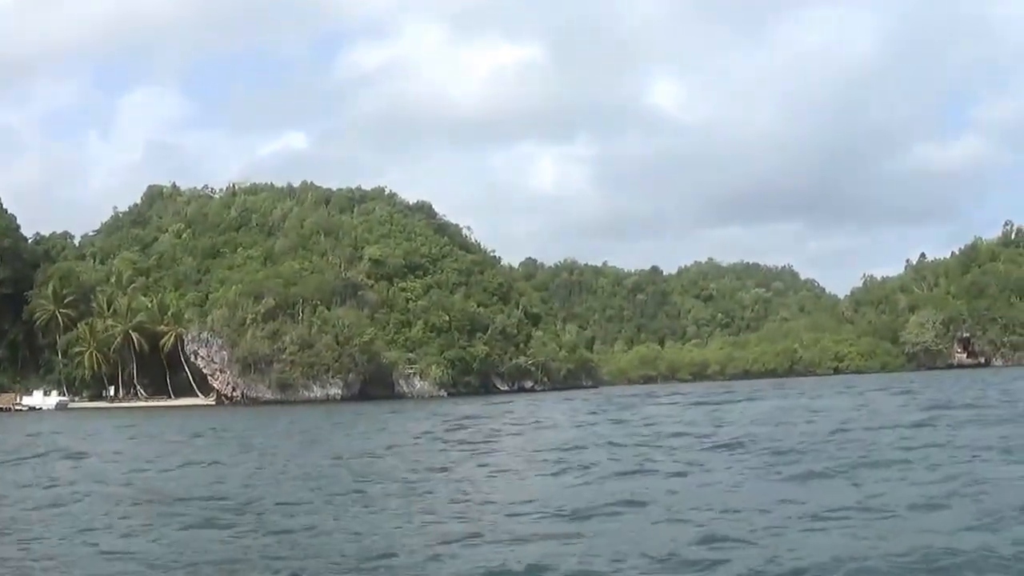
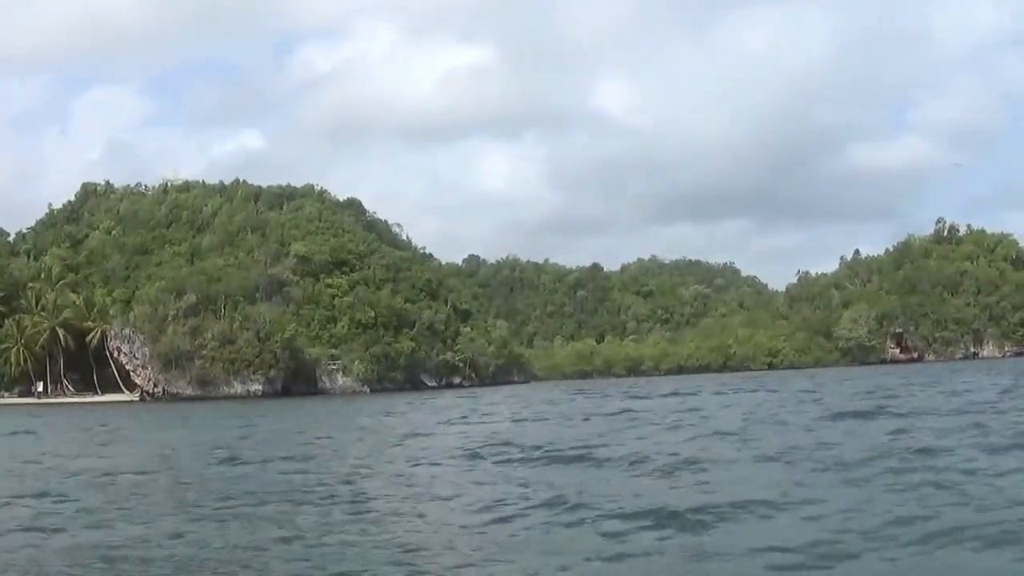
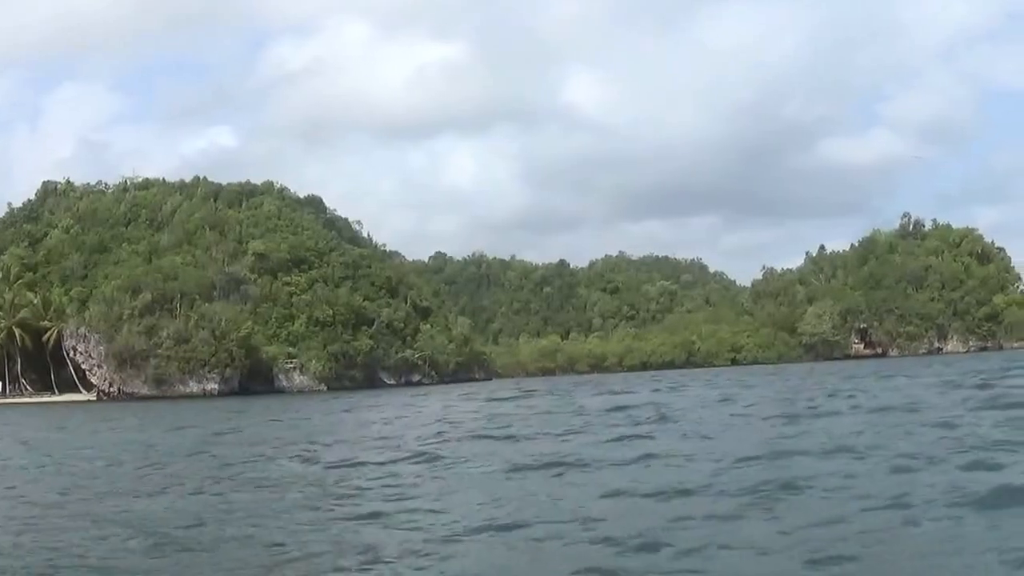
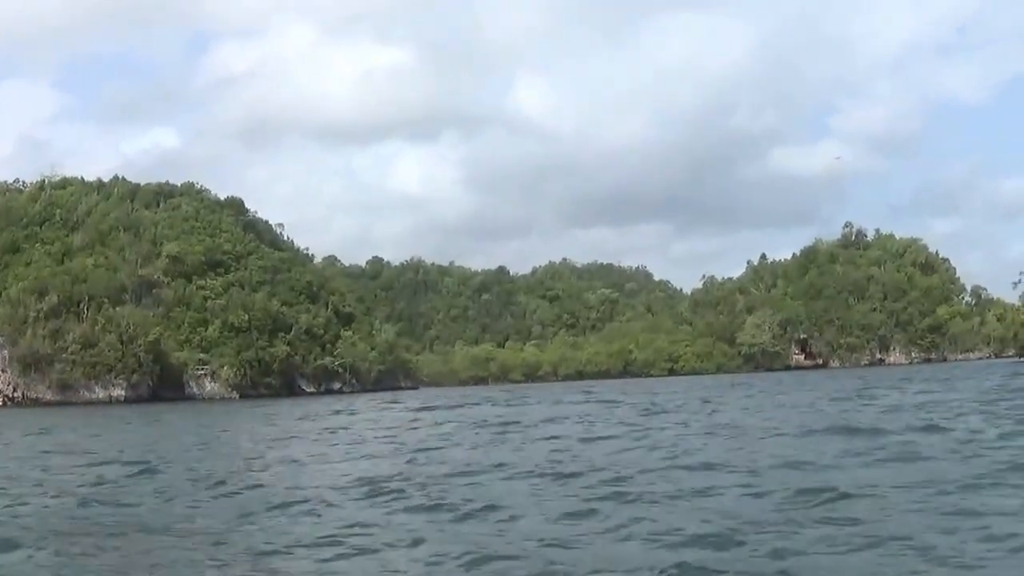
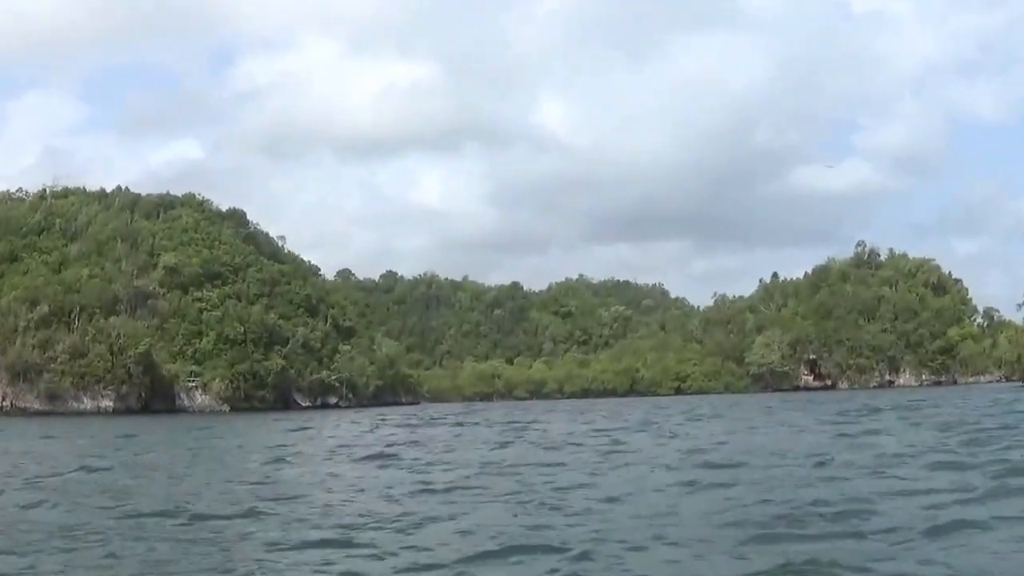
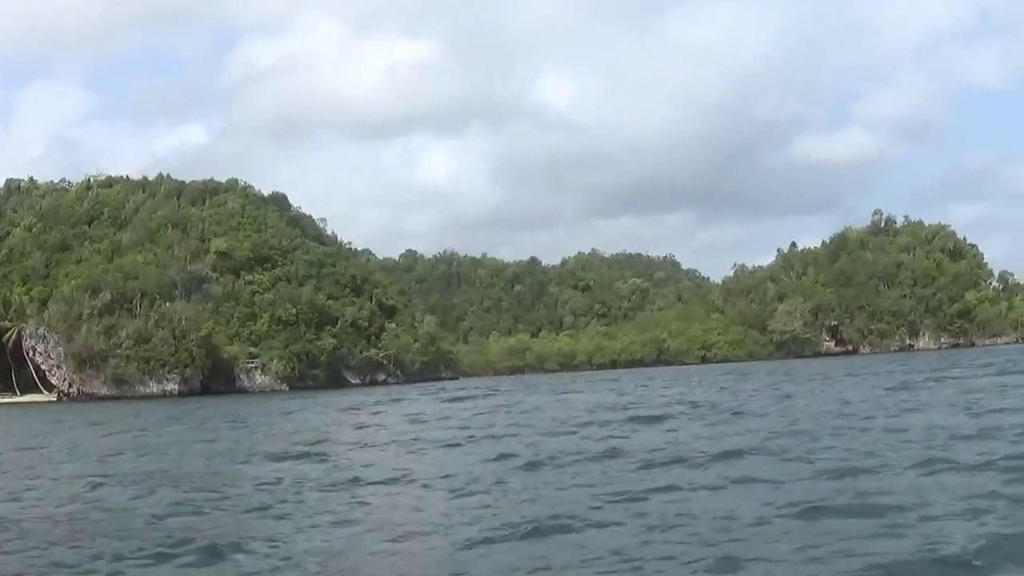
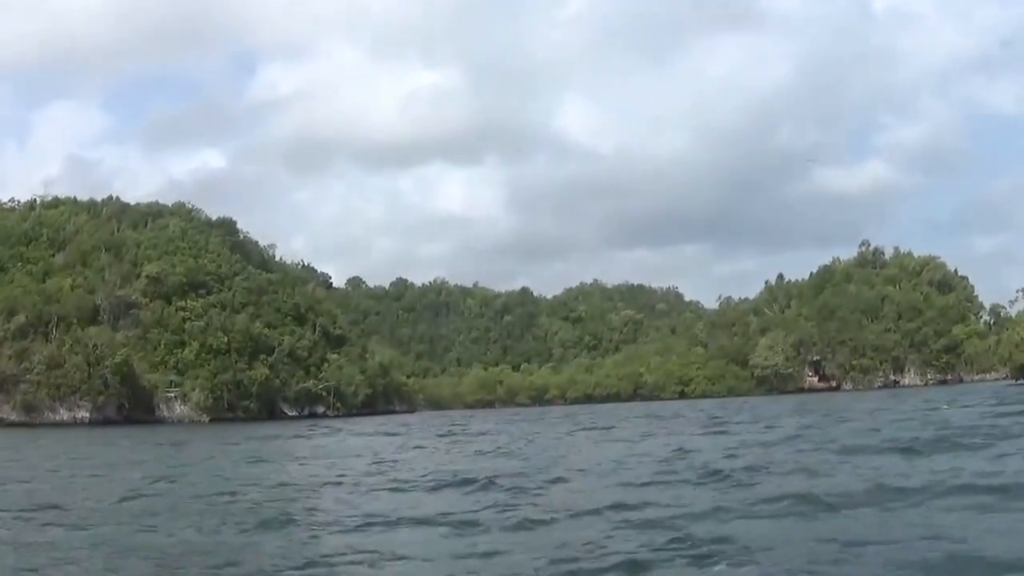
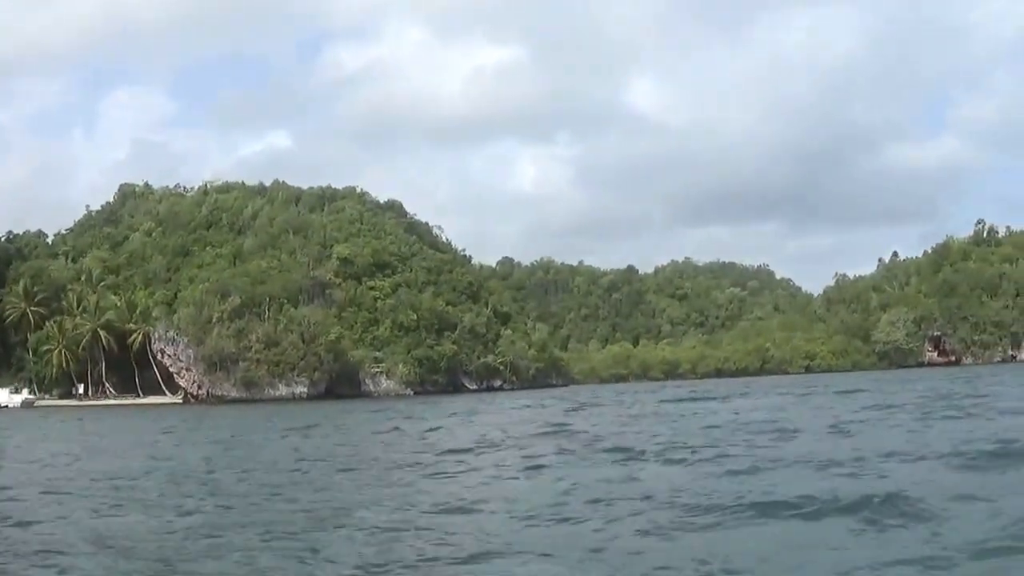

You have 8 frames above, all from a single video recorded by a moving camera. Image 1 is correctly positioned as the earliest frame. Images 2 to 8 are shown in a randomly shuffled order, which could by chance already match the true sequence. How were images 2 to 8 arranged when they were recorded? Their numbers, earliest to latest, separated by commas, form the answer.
8, 2, 3, 6, 4, 5, 7
